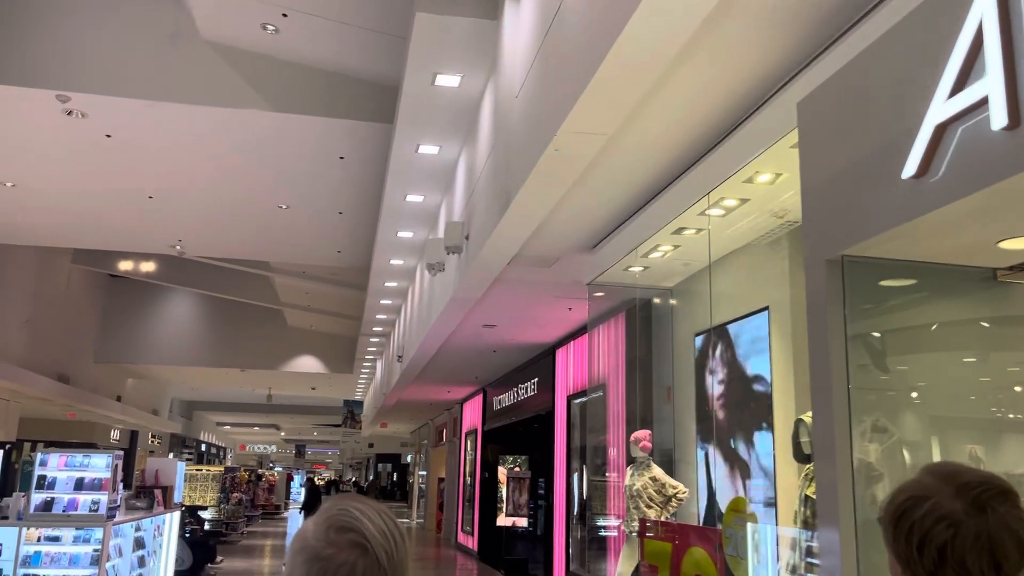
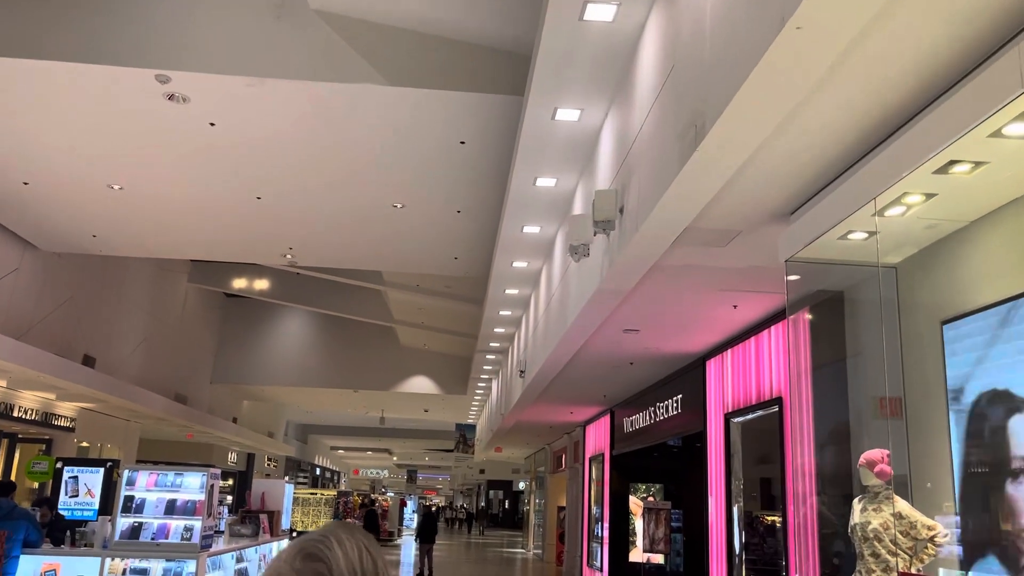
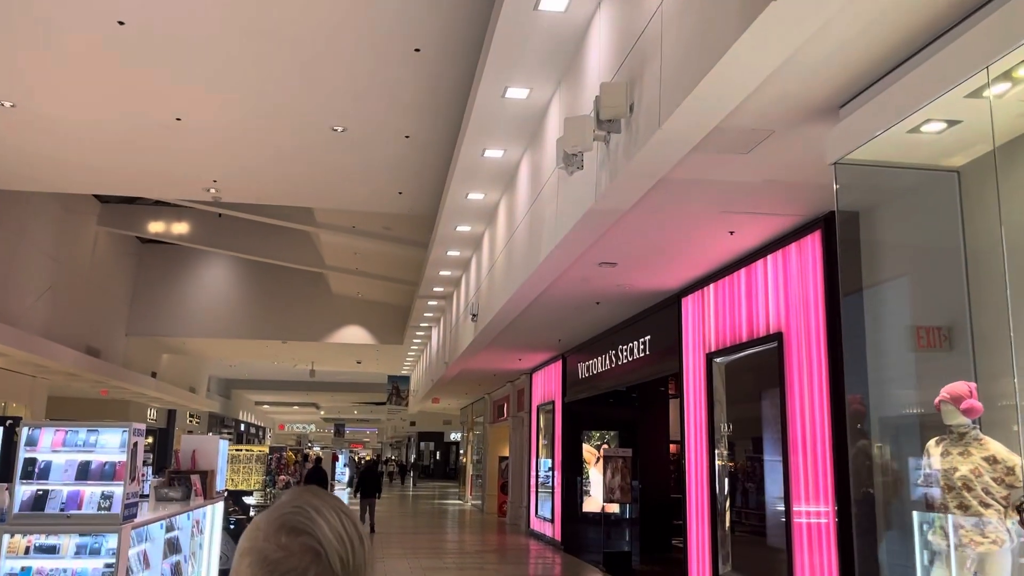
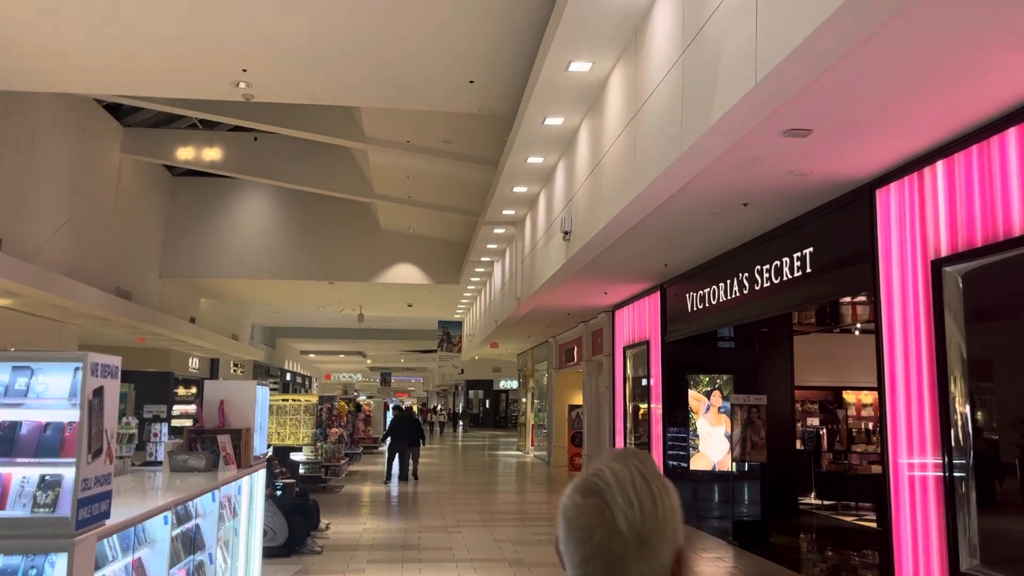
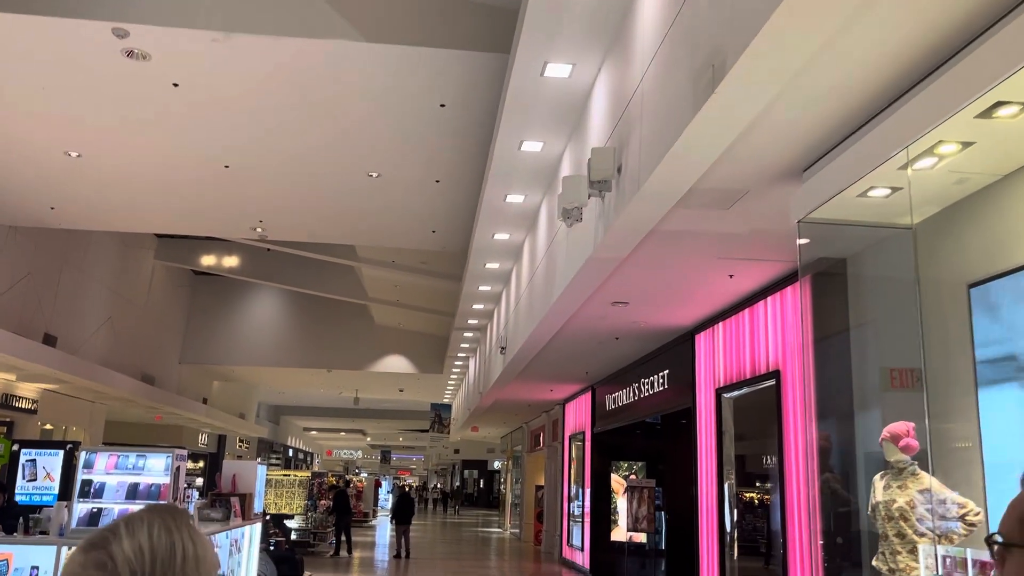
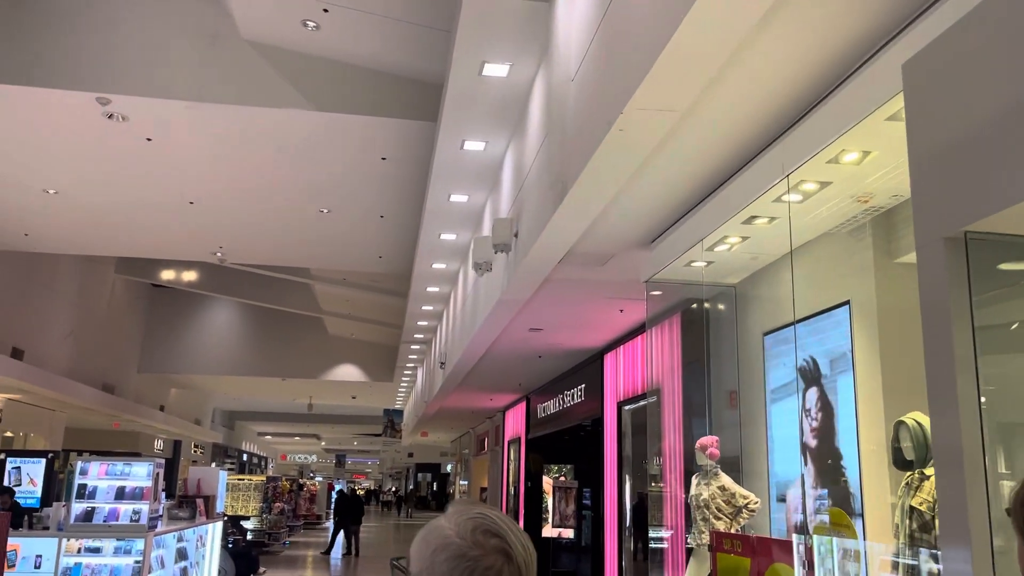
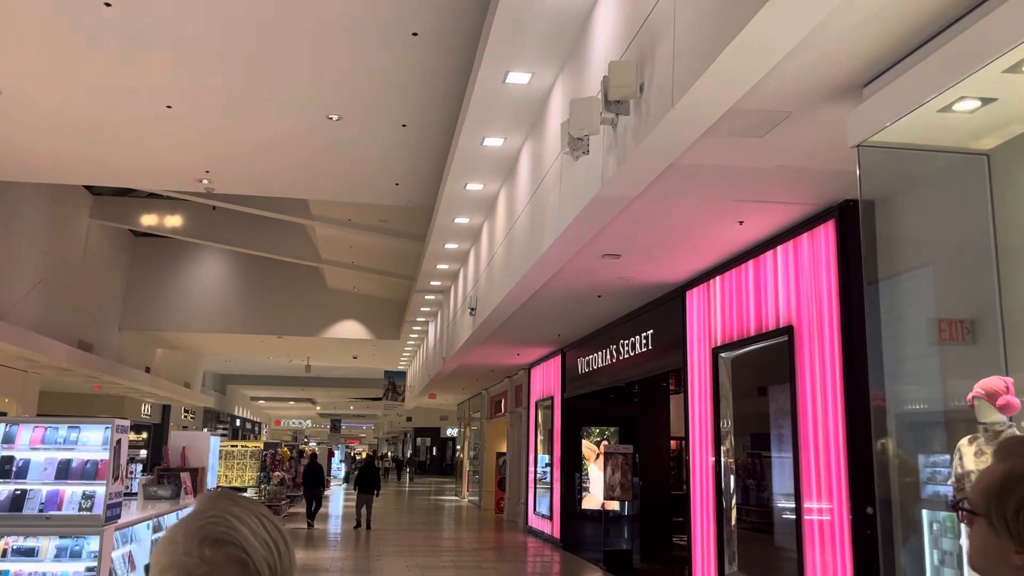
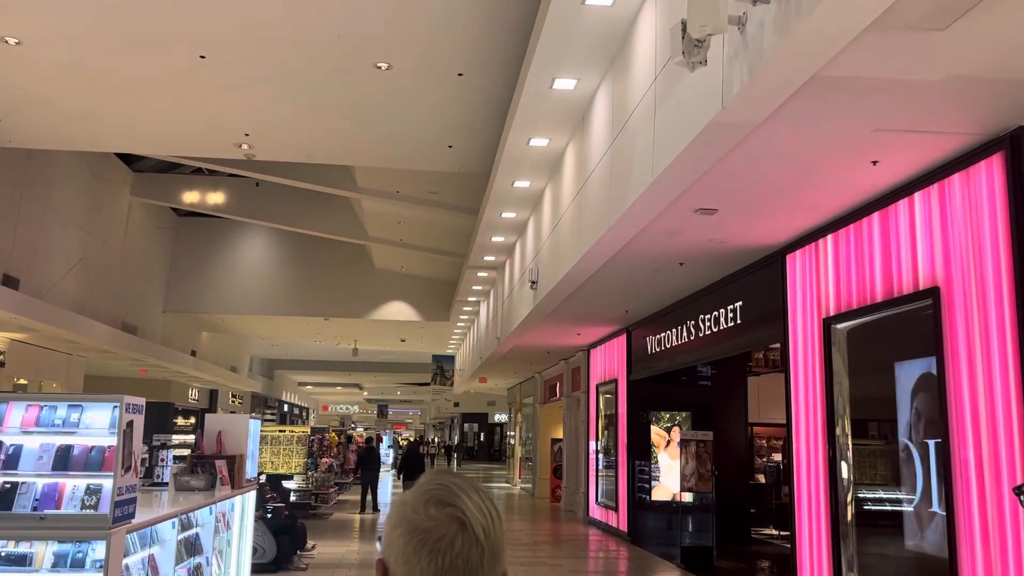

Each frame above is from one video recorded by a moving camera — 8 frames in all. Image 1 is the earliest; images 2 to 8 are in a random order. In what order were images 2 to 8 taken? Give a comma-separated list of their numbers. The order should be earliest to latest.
6, 2, 5, 3, 7, 8, 4
